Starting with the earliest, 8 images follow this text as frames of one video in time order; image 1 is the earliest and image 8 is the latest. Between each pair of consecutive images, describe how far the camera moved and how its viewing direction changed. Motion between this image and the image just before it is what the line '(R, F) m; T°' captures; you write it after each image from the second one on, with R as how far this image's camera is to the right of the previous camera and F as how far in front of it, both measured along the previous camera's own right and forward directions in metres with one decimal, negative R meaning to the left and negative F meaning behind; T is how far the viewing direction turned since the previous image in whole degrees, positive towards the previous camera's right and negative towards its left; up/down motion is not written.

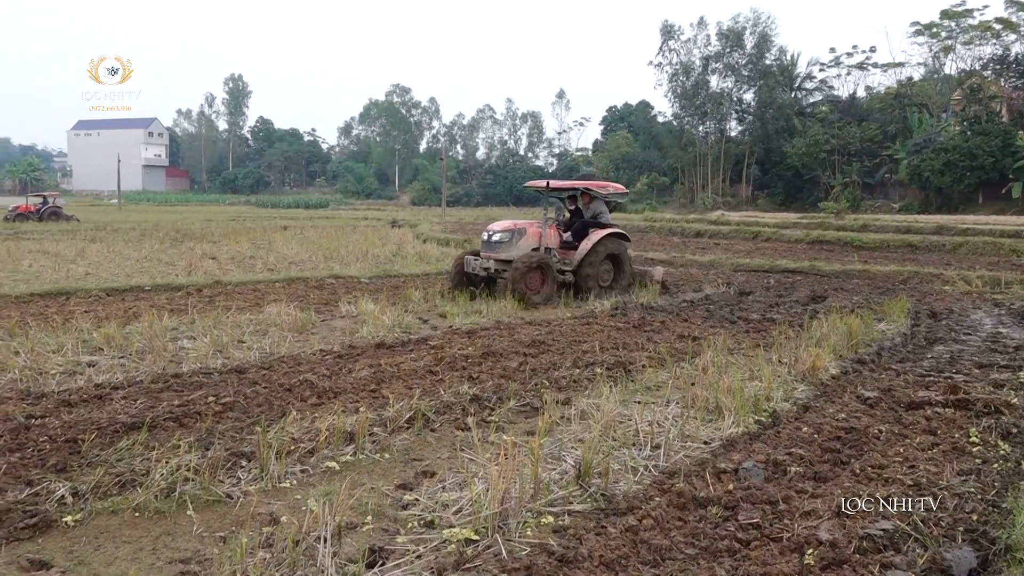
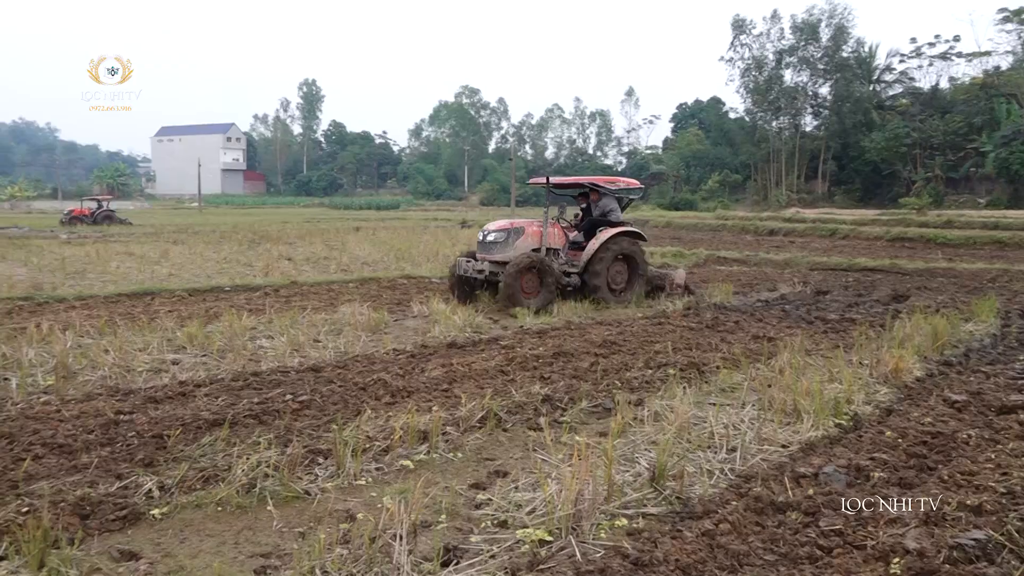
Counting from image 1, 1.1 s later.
(-0.3, 0.0) m; -3°
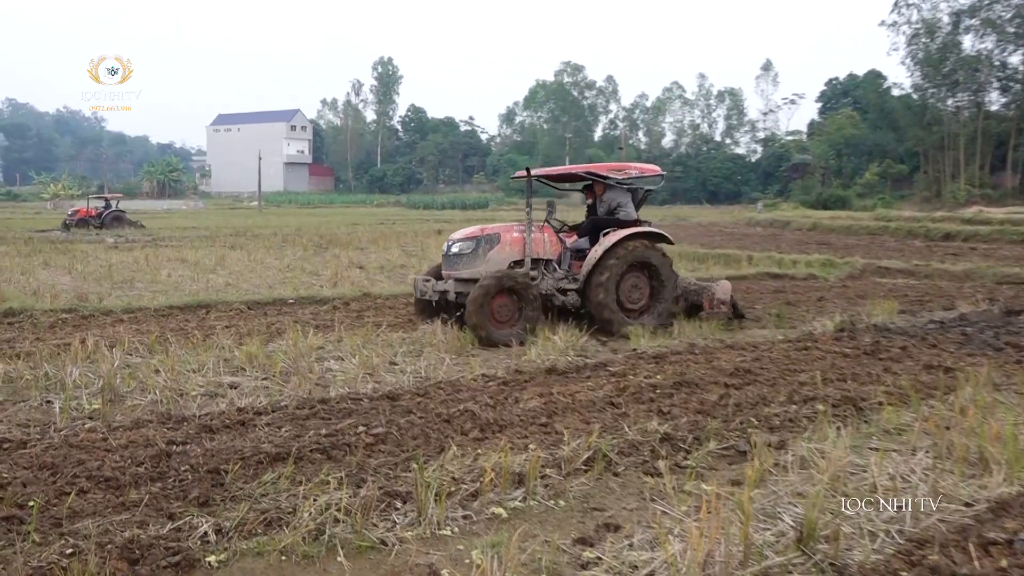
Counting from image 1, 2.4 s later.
(-0.5, +0.8) m; -4°
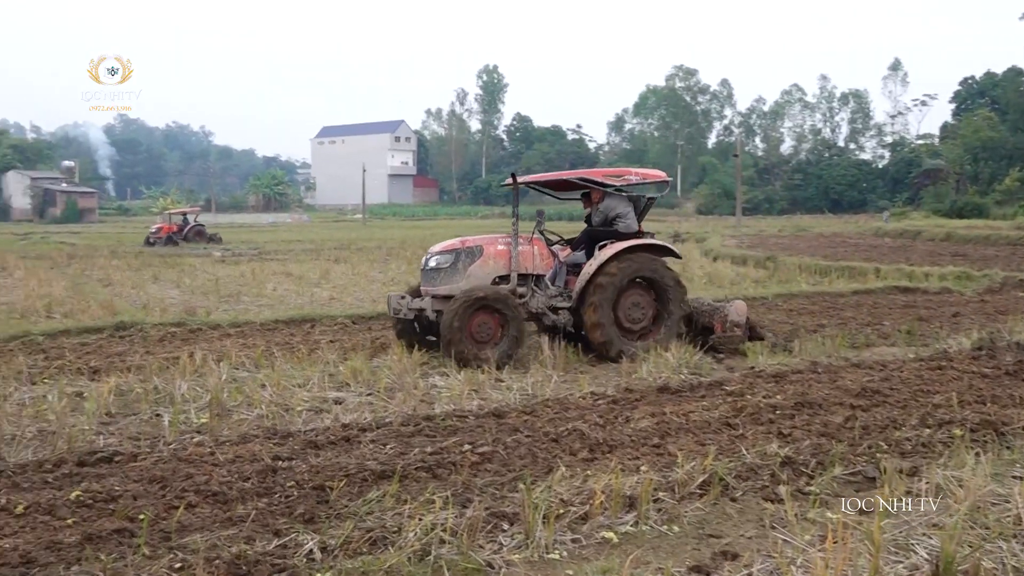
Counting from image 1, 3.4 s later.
(-0.5, +0.1) m; -3°
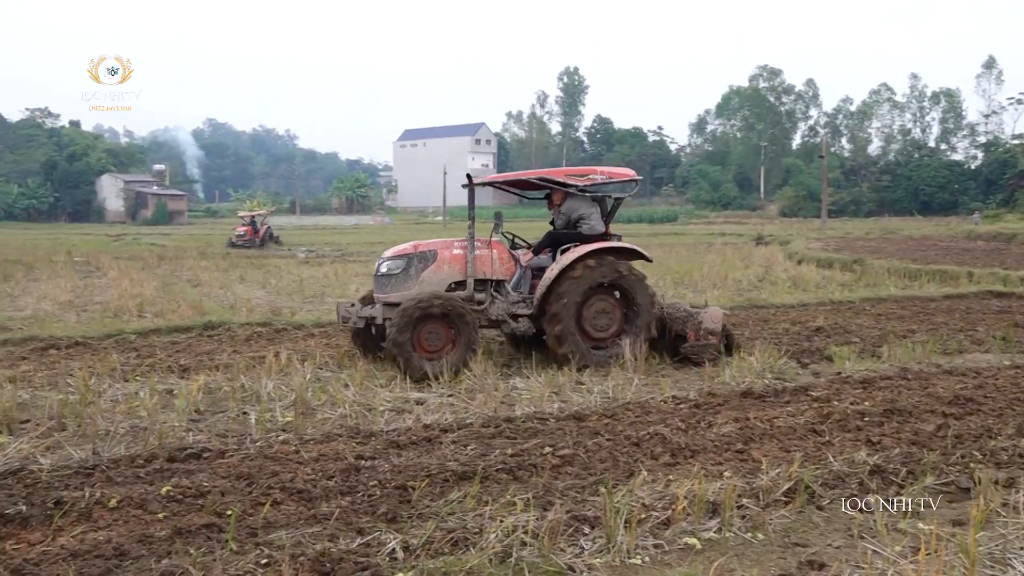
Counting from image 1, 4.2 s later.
(-0.4, 0.0) m; -2°
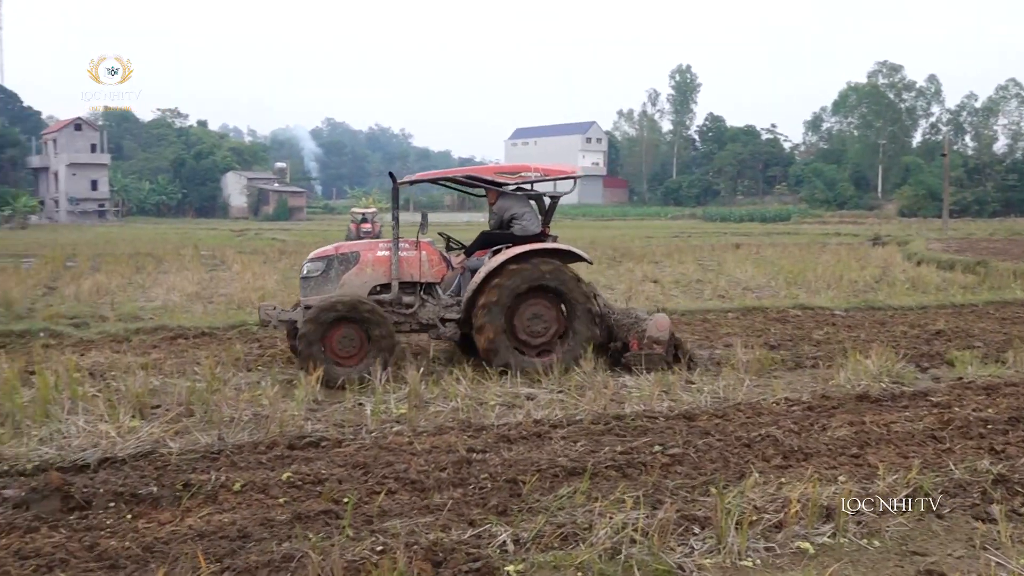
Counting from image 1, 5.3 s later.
(-0.5, 0.0) m; -3°
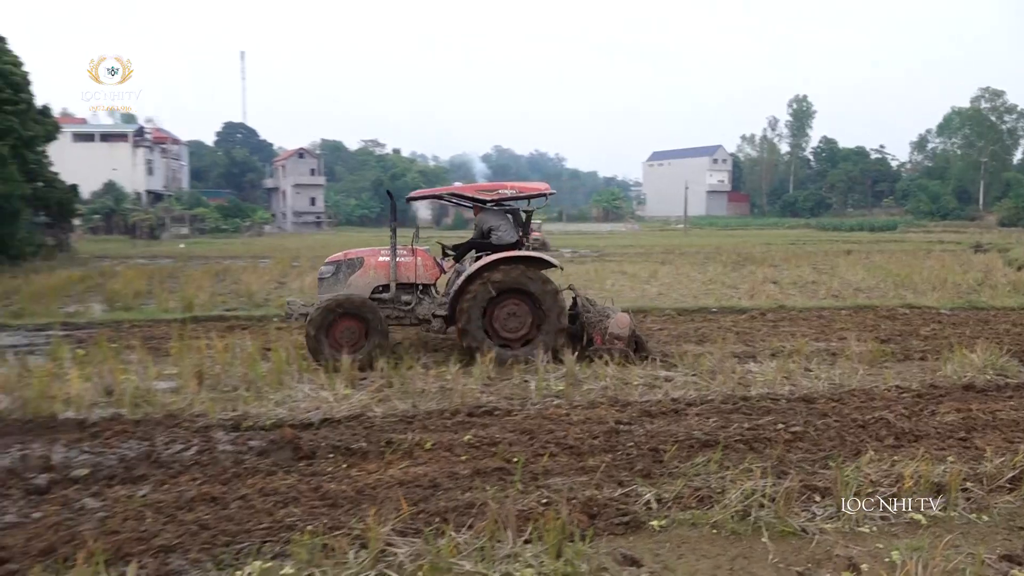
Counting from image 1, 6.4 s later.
(-0.7, -0.9) m; -5°
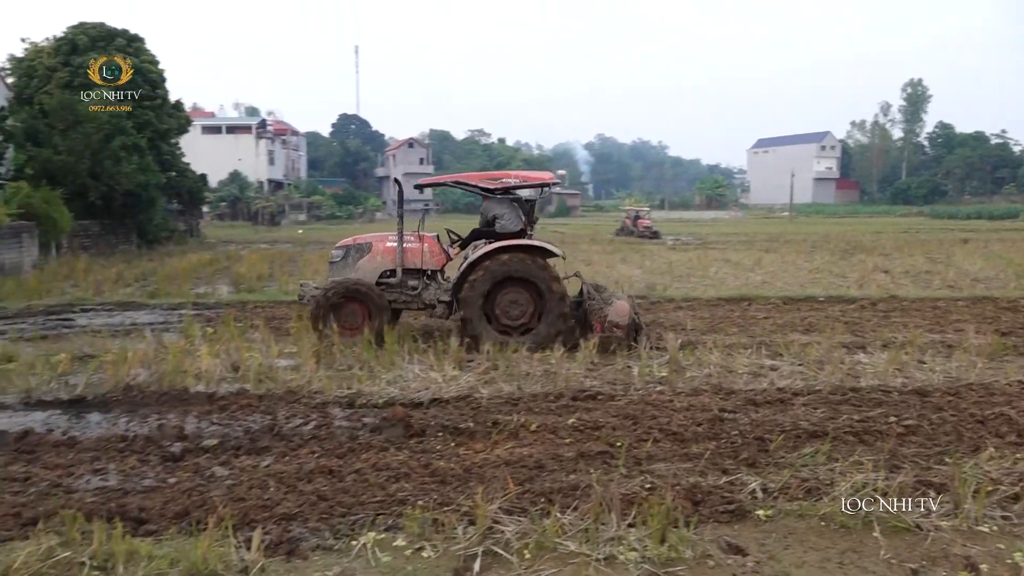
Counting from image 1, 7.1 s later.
(-0.4, -0.1) m; -5°
